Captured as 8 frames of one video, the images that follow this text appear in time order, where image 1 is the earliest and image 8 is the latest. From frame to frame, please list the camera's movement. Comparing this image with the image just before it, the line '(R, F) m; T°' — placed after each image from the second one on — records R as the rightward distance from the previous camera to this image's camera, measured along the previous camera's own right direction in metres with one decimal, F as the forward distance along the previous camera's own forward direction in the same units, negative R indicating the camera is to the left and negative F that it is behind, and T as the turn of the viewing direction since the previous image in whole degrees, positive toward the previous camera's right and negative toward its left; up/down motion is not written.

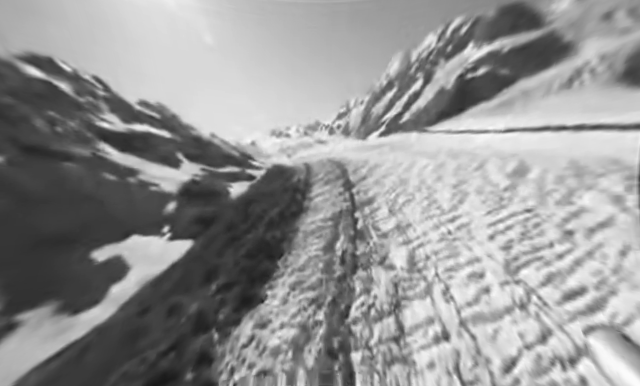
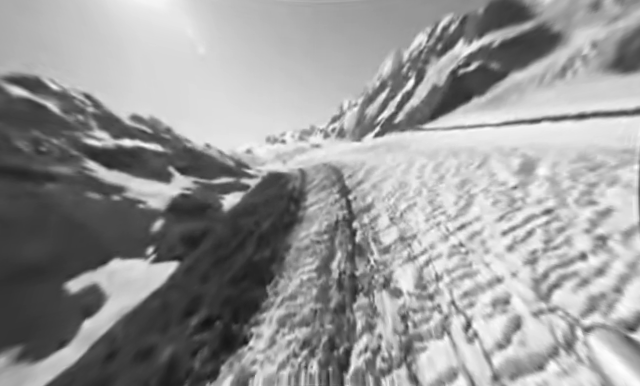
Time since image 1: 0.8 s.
(+0.2, +0.6) m; 0°
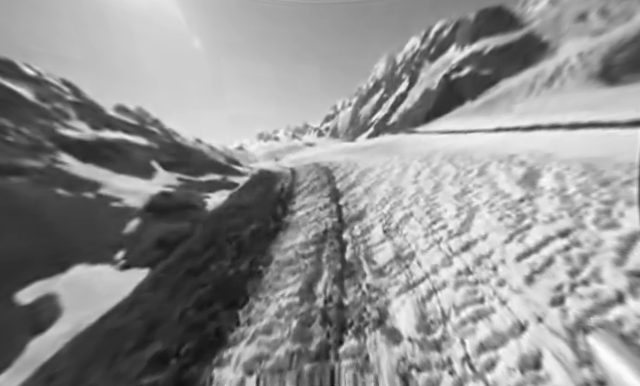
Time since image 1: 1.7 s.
(+0.1, +0.7) m; +2°
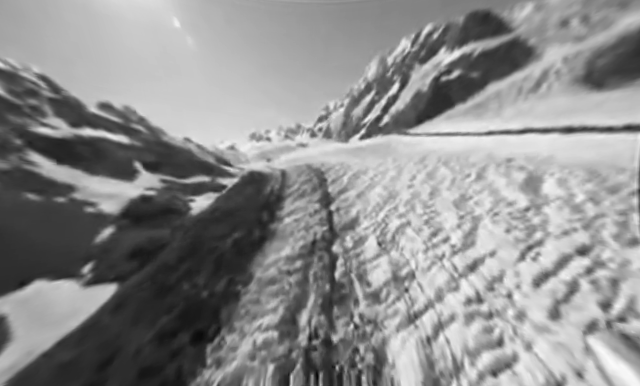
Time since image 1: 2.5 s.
(+0.1, +0.6) m; +2°
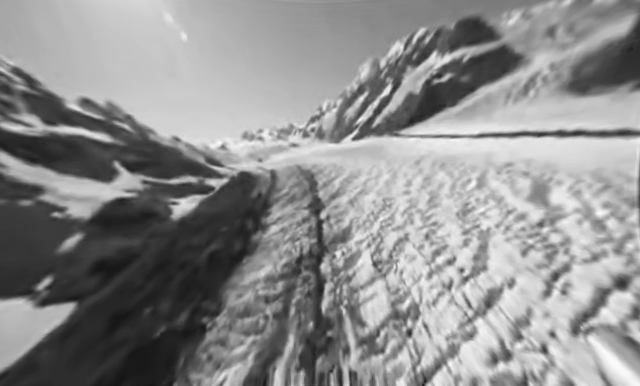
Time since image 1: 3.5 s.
(+0.1, +0.8) m; +2°
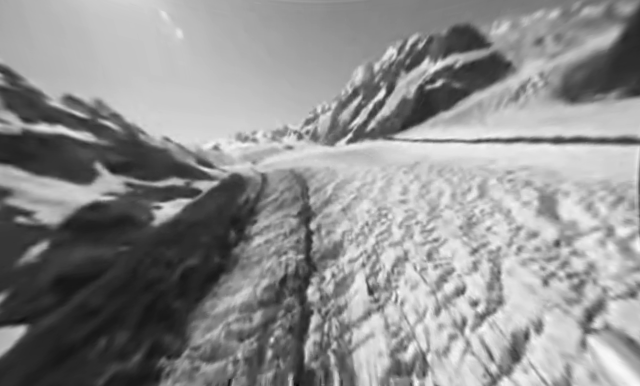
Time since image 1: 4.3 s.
(+0.1, +0.7) m; +2°
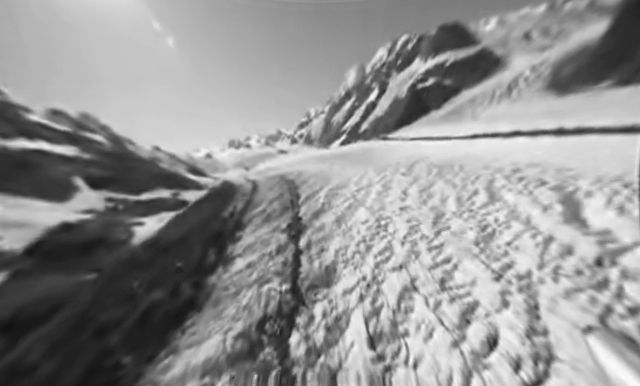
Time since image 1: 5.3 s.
(+0.2, +0.9) m; +1°
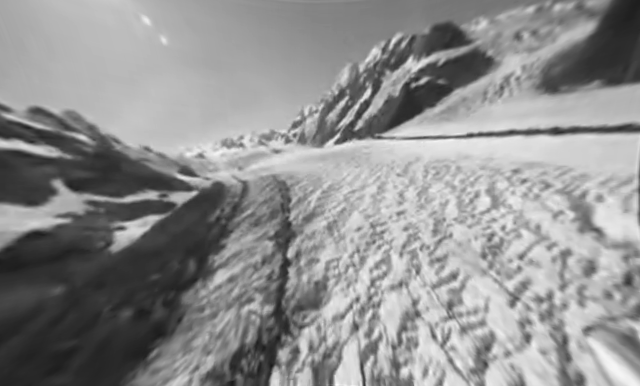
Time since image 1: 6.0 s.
(+0.1, +0.6) m; +1°
